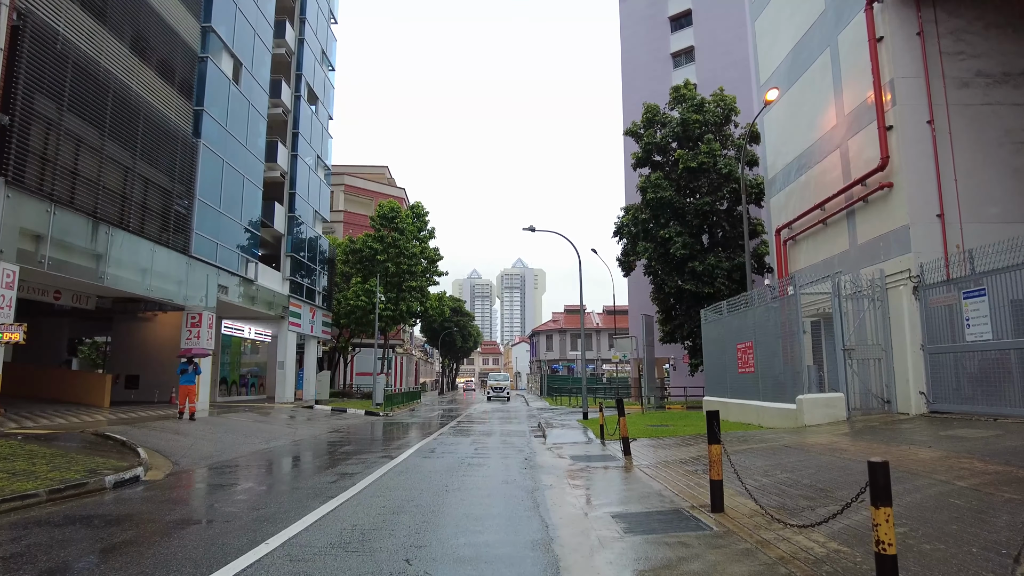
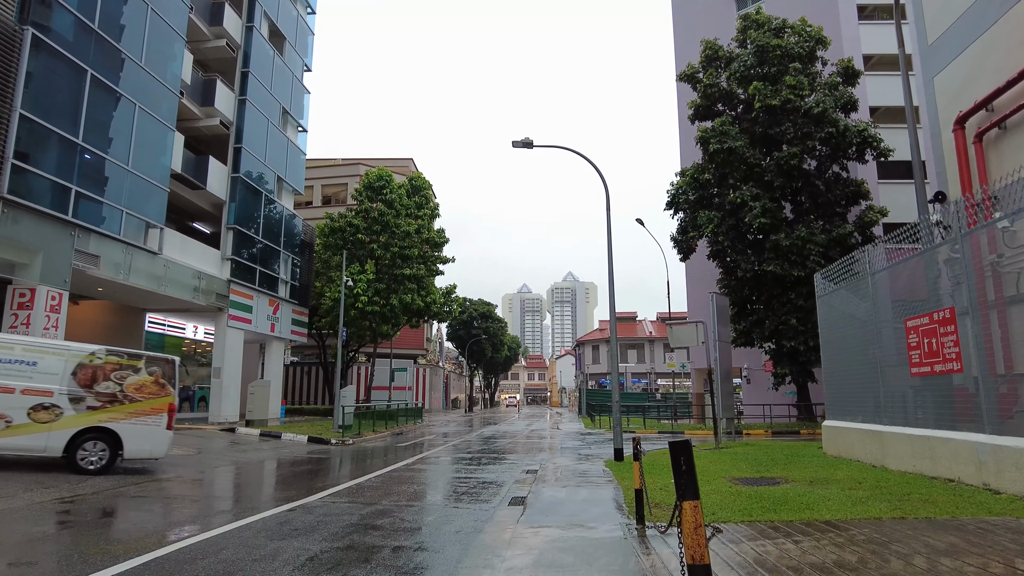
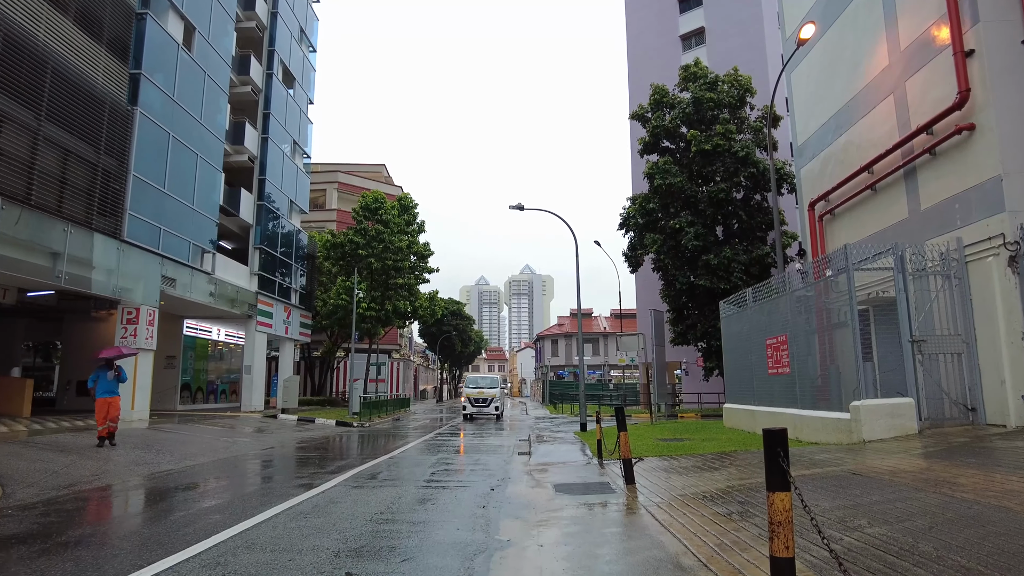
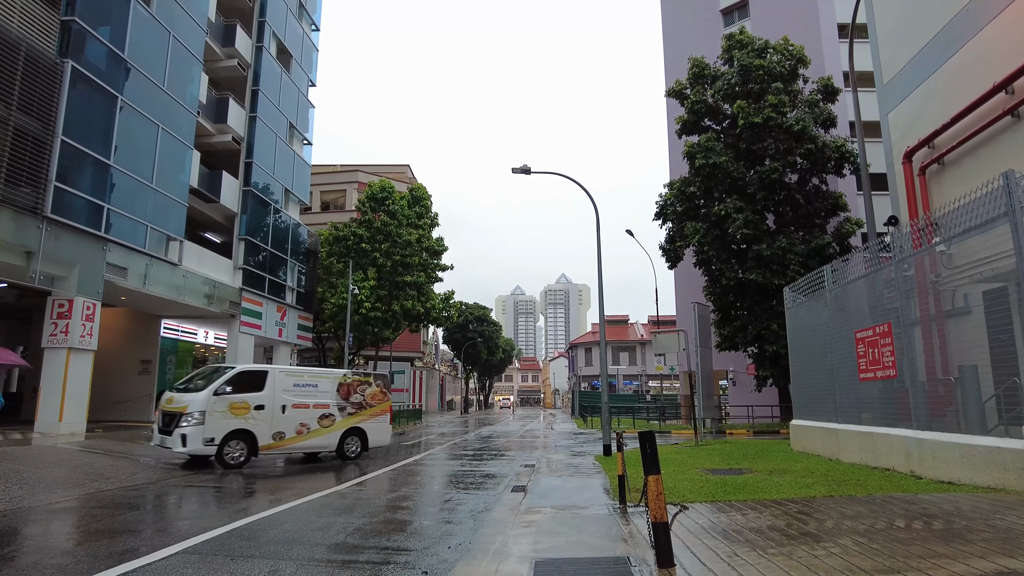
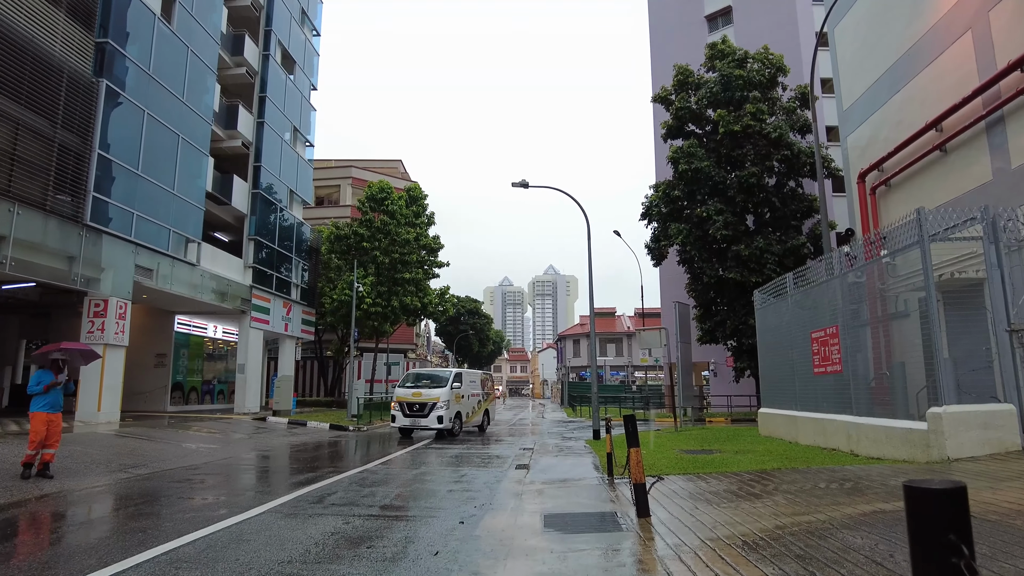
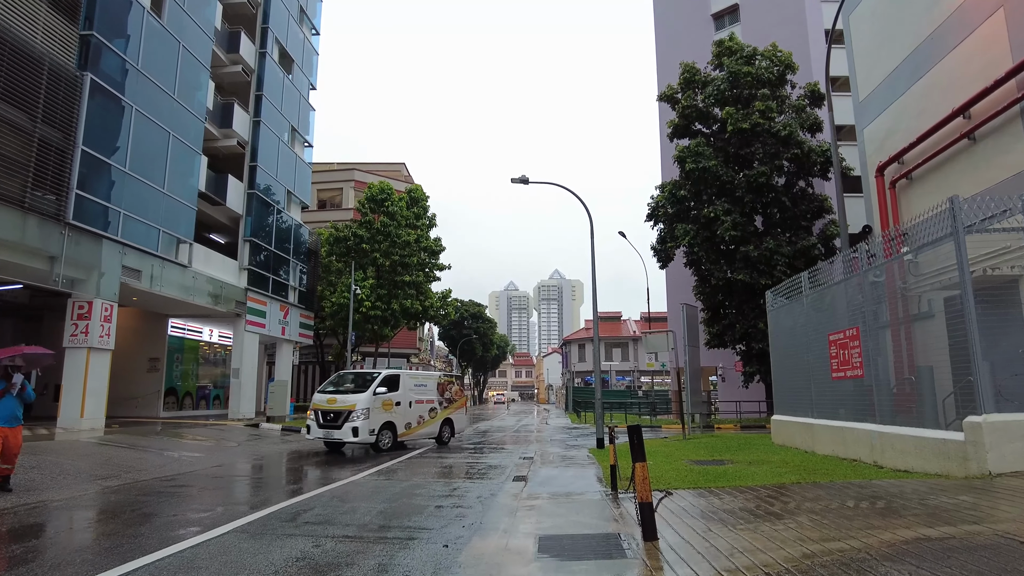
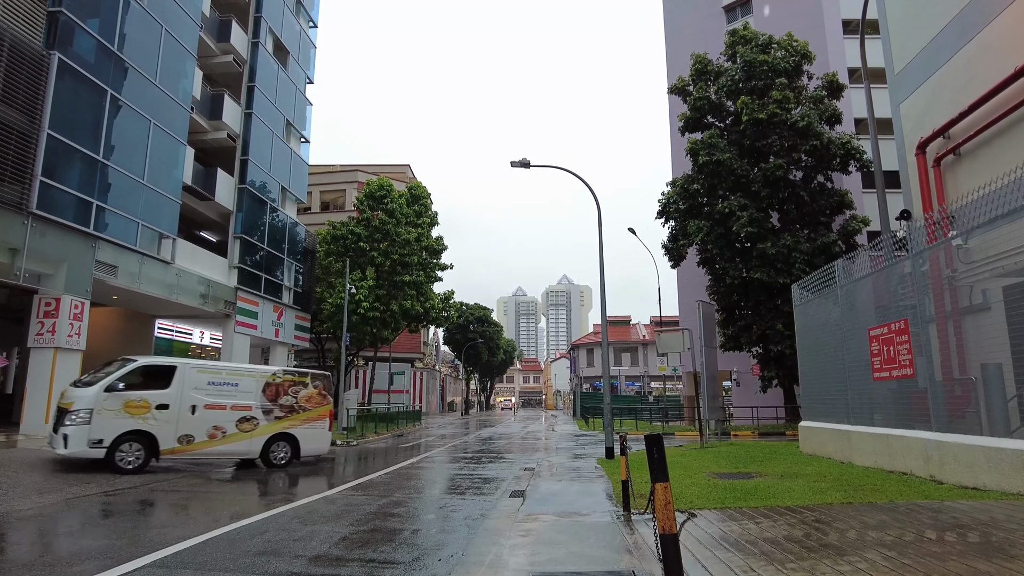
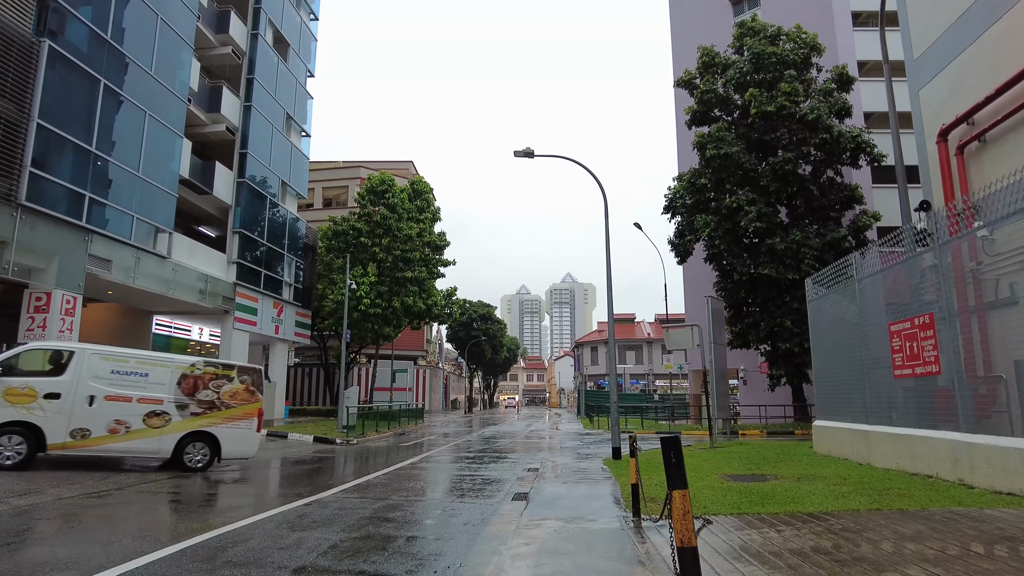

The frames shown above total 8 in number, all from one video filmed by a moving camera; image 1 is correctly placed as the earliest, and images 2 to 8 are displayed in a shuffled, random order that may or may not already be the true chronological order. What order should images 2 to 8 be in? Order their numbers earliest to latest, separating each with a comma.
3, 5, 6, 4, 7, 8, 2
